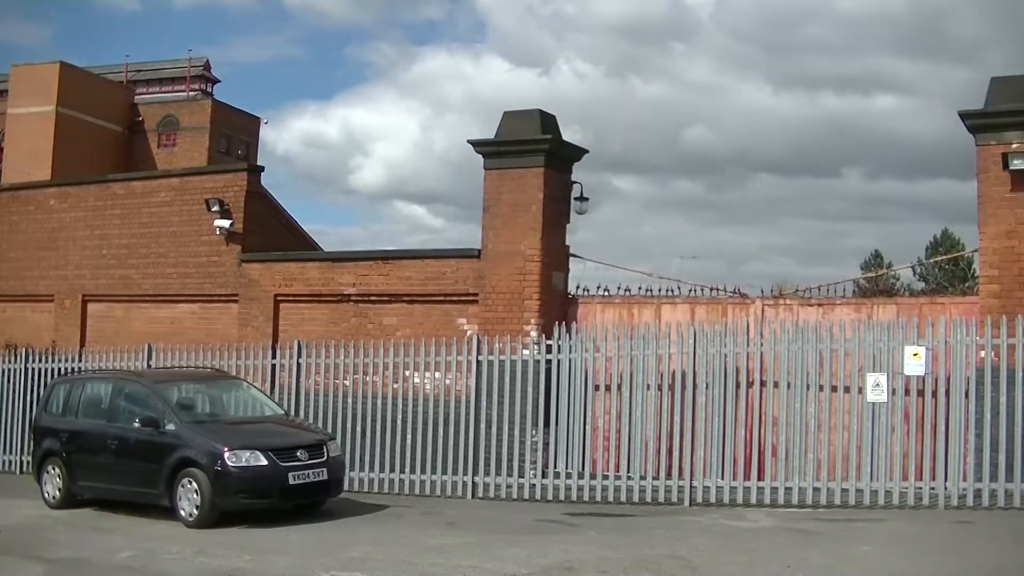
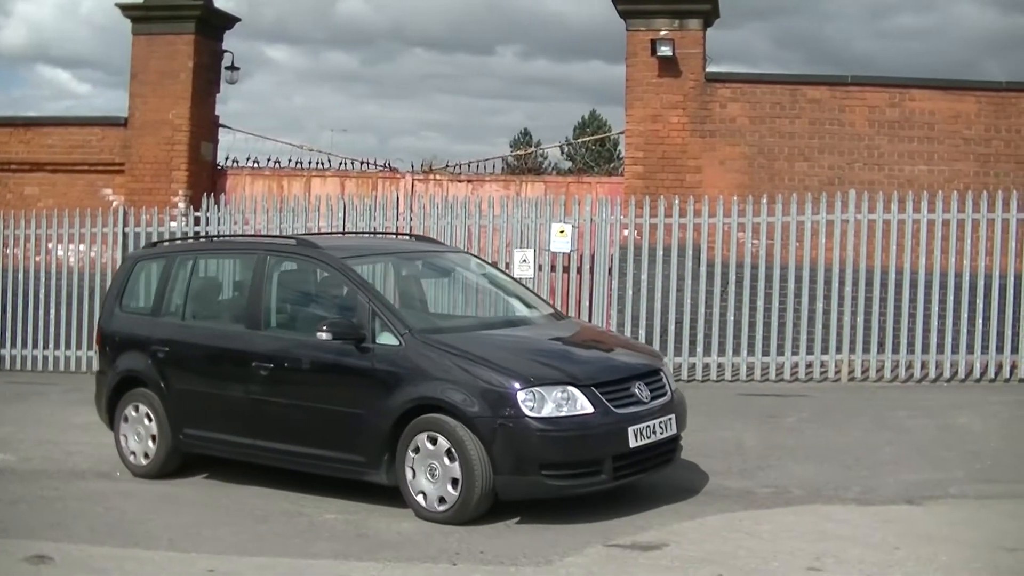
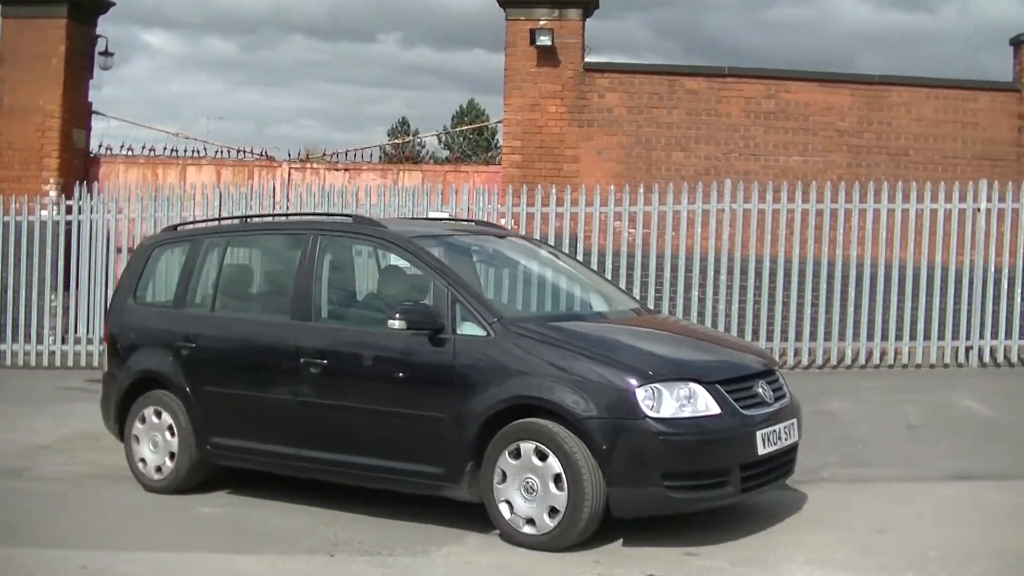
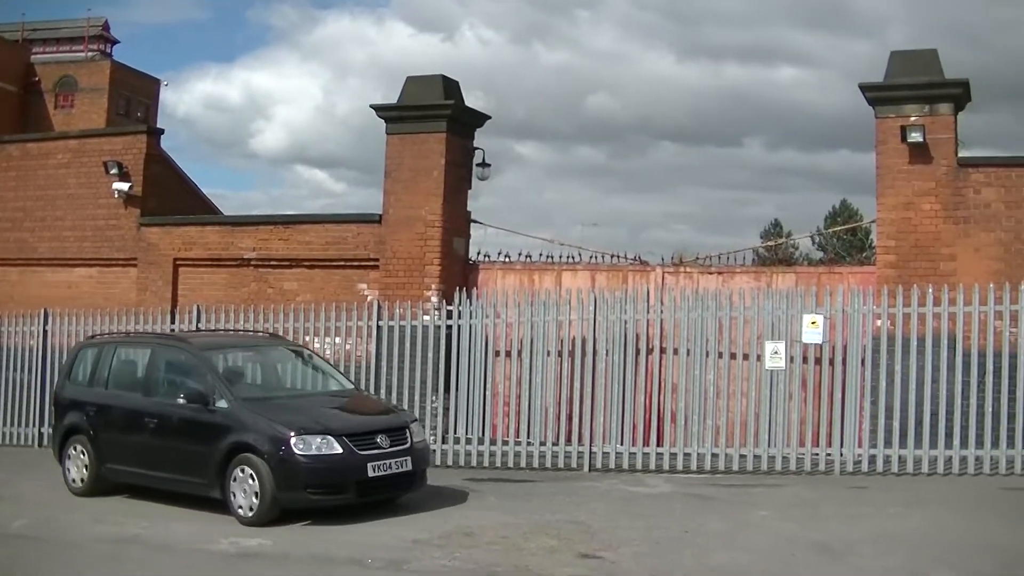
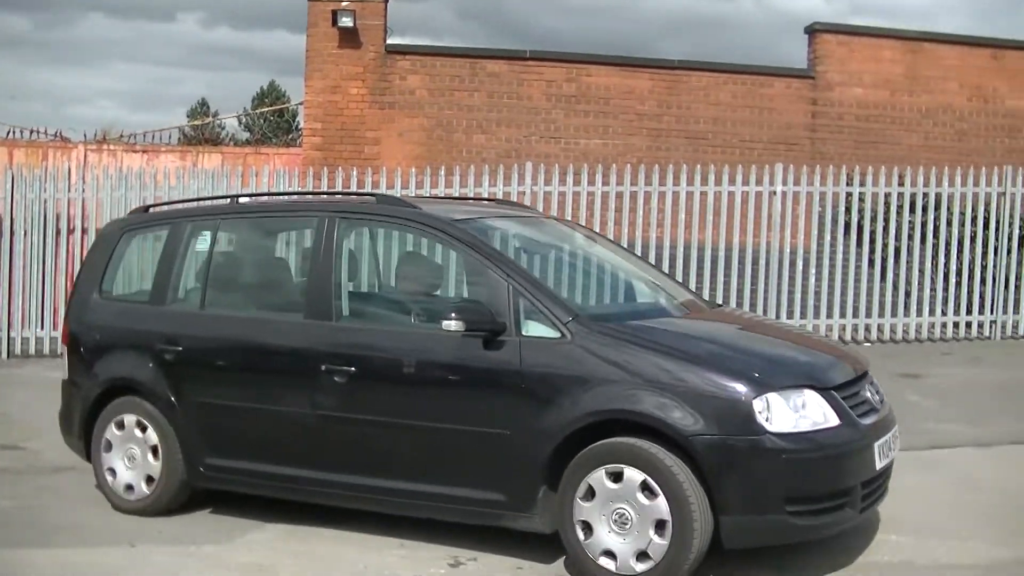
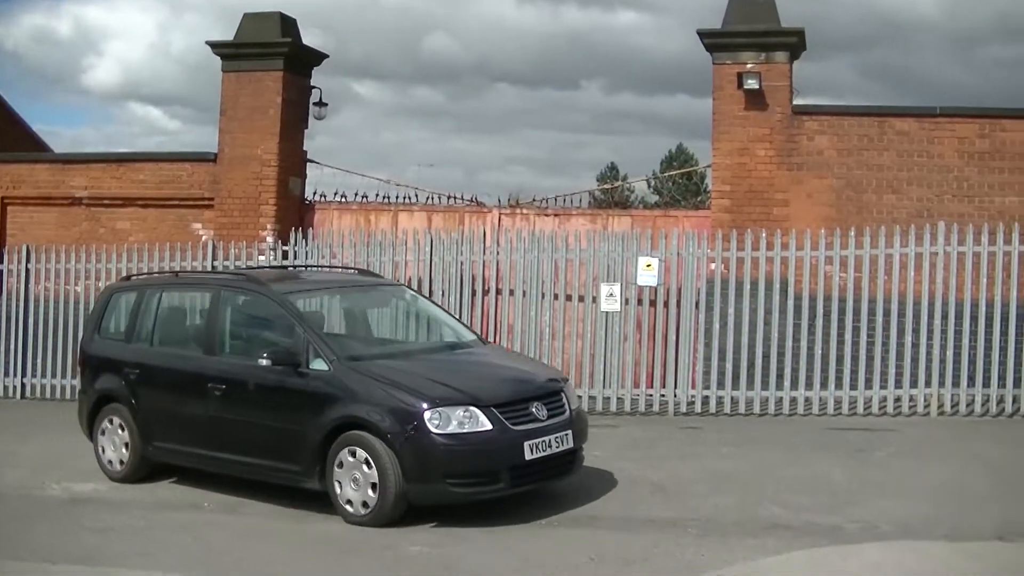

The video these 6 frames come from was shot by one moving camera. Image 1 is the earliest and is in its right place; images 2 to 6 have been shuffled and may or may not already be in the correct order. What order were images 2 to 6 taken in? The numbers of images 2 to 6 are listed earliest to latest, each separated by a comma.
4, 6, 2, 3, 5
